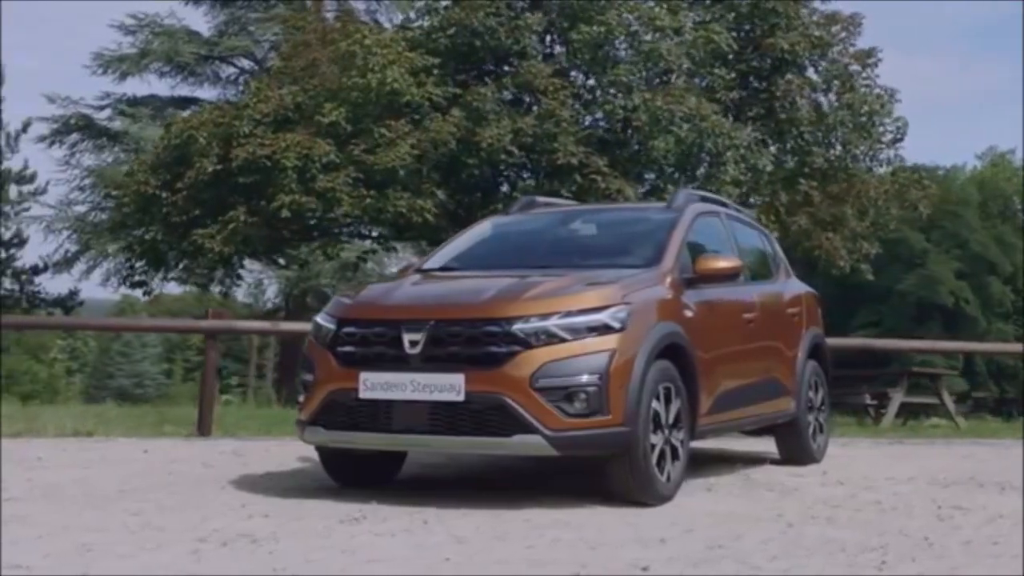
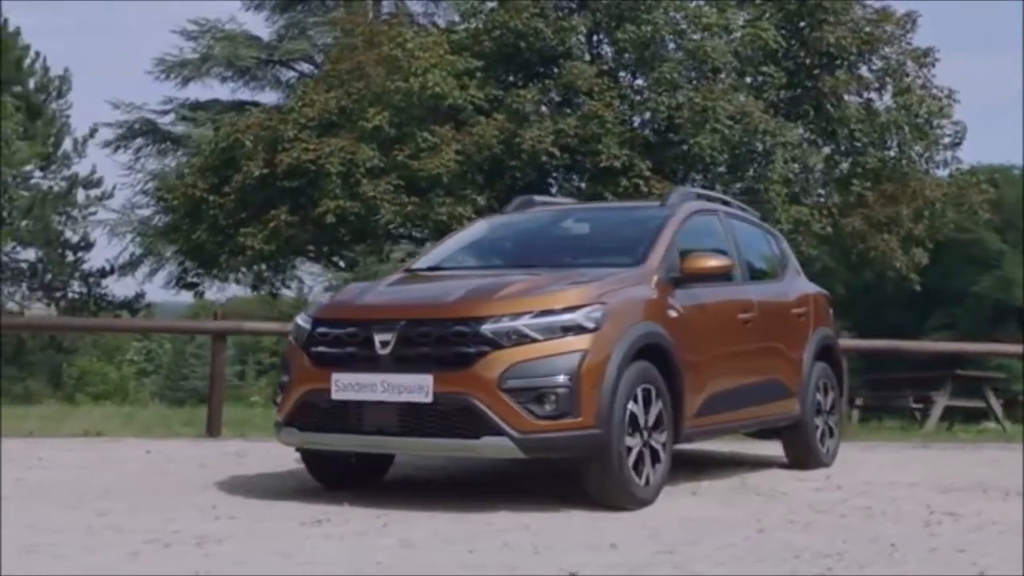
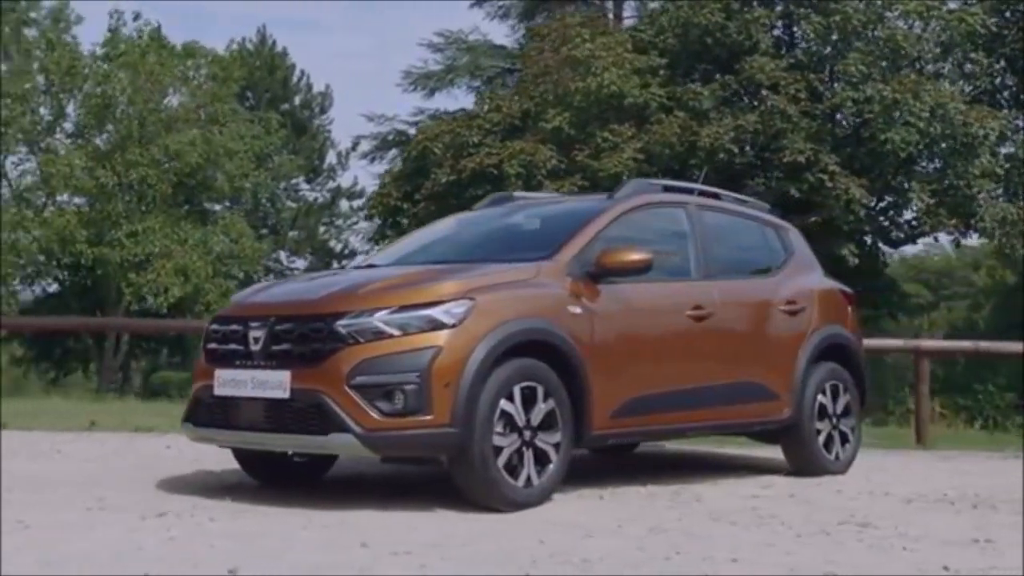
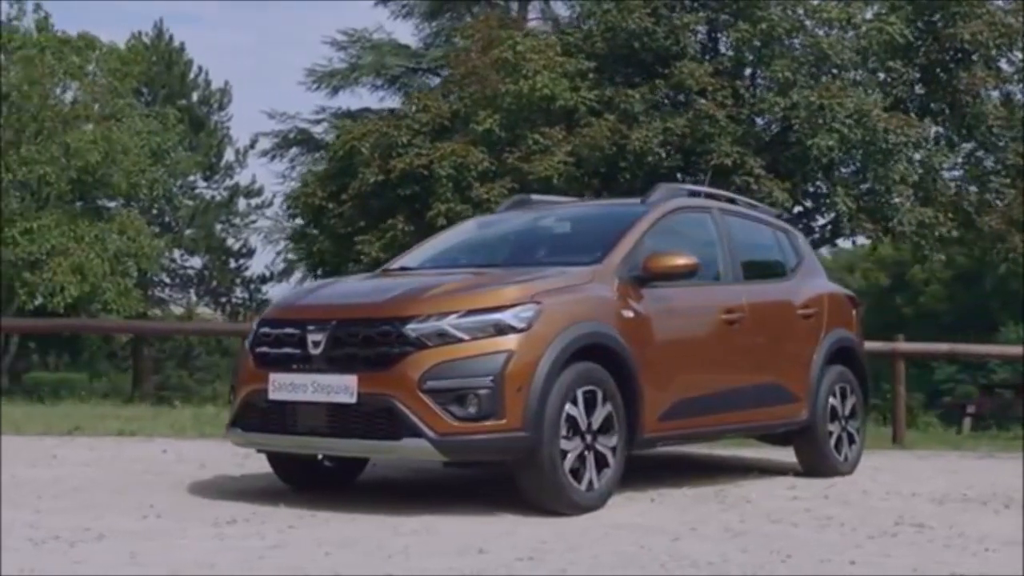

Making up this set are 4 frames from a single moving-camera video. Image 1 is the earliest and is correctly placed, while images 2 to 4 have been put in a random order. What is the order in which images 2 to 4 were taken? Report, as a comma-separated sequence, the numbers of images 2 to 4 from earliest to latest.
2, 4, 3
